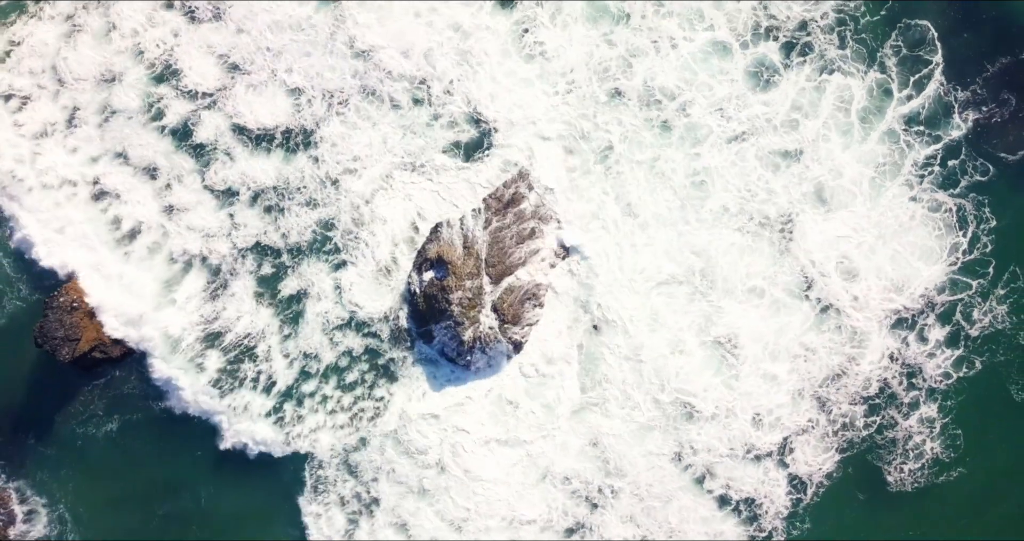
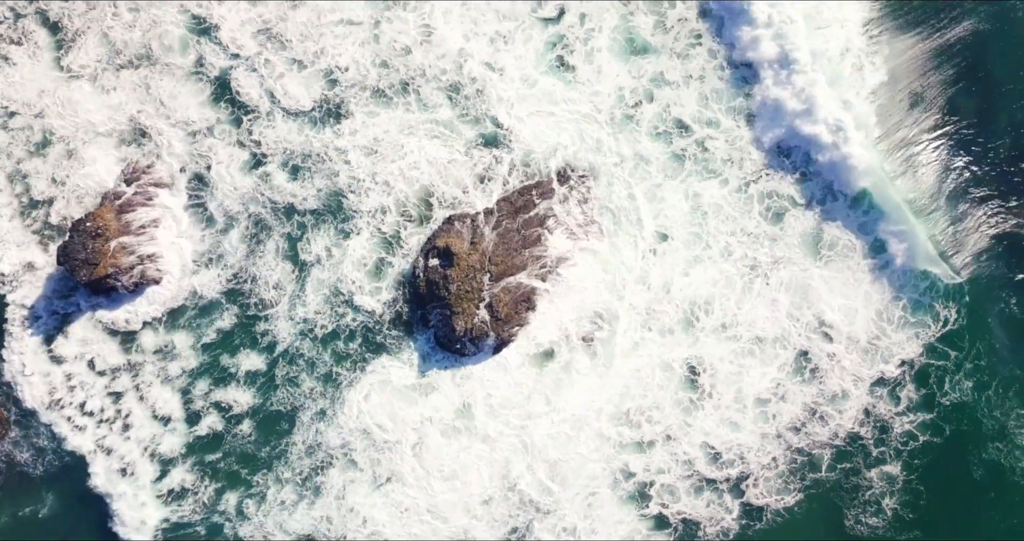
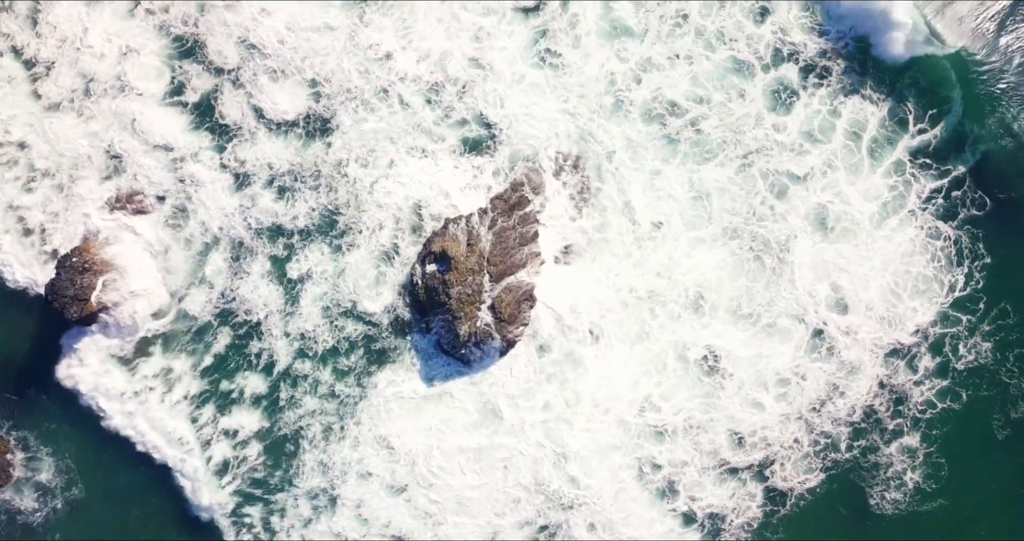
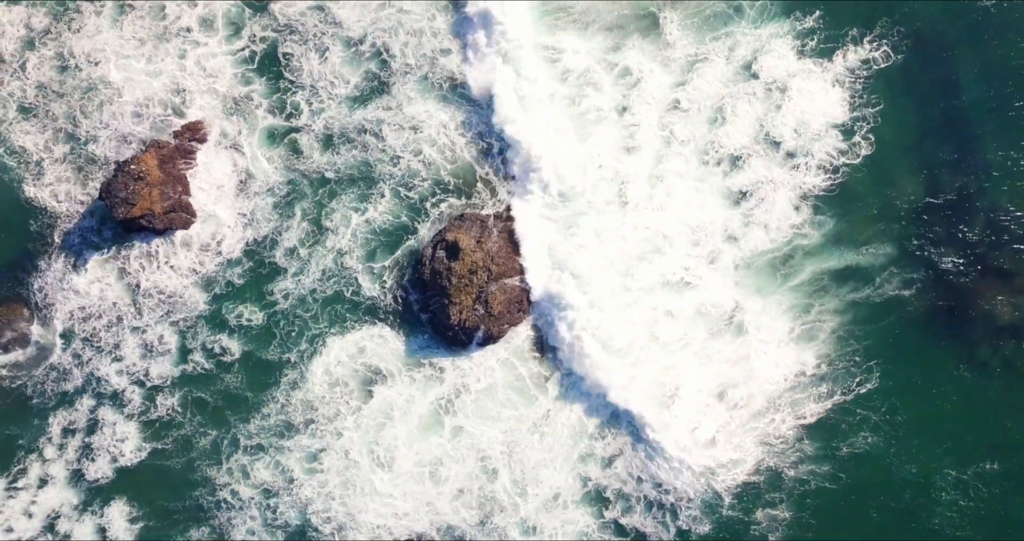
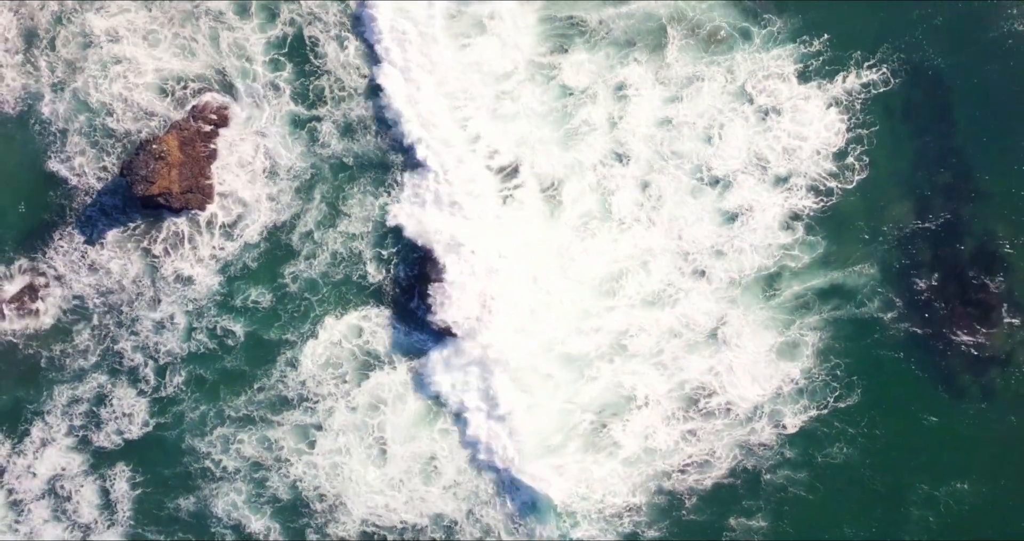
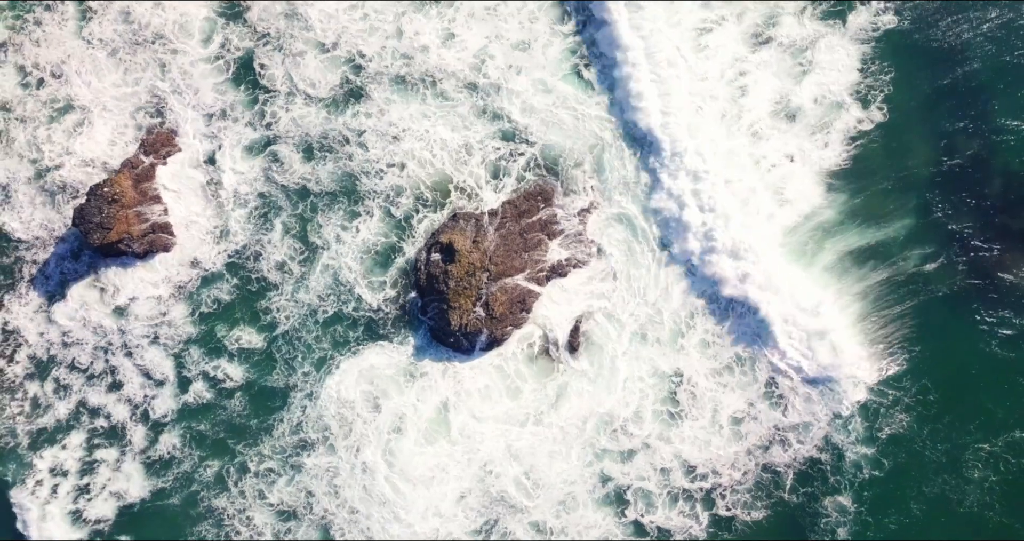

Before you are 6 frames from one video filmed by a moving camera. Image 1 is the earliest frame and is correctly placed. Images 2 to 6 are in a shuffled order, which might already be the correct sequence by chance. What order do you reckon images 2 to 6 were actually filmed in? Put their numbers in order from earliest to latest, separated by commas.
3, 2, 6, 4, 5
